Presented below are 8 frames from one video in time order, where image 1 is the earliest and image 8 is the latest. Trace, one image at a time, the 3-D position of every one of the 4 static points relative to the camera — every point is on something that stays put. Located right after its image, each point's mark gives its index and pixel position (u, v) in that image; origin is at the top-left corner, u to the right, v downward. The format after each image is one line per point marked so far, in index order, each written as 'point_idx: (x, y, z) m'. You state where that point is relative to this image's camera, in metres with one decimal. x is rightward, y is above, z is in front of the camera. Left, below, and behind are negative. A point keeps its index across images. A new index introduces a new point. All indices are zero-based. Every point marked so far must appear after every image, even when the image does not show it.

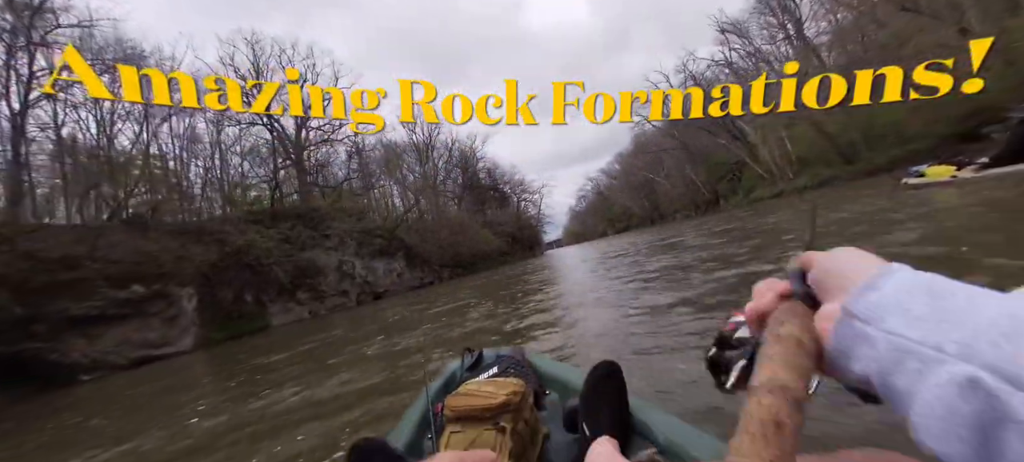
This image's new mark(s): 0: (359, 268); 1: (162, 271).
0: (-6.9, -1.7, +17.7) m
1: (-9.8, -1.1, +11.0) m
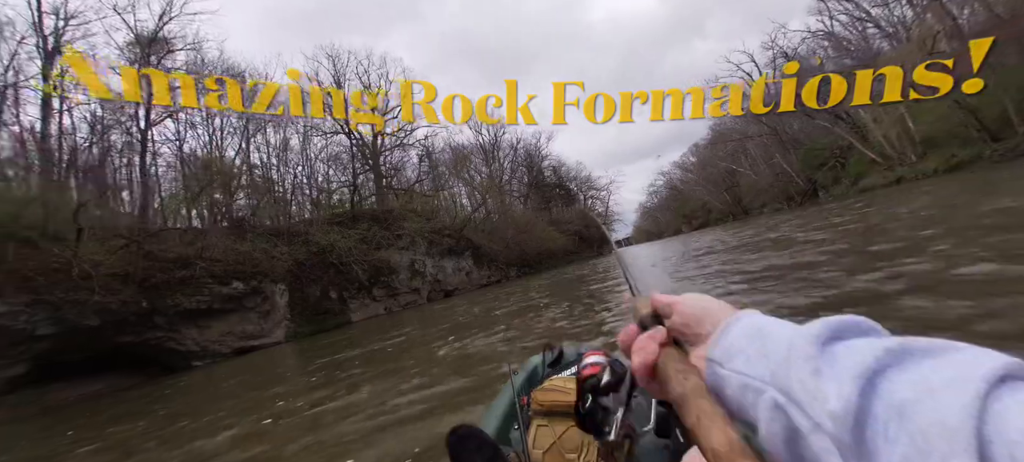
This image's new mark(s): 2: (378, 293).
0: (-3.8, -1.7, +18.2) m
1: (-7.9, -1.2, +12.1) m
2: (-5.4, -2.5, +15.8) m
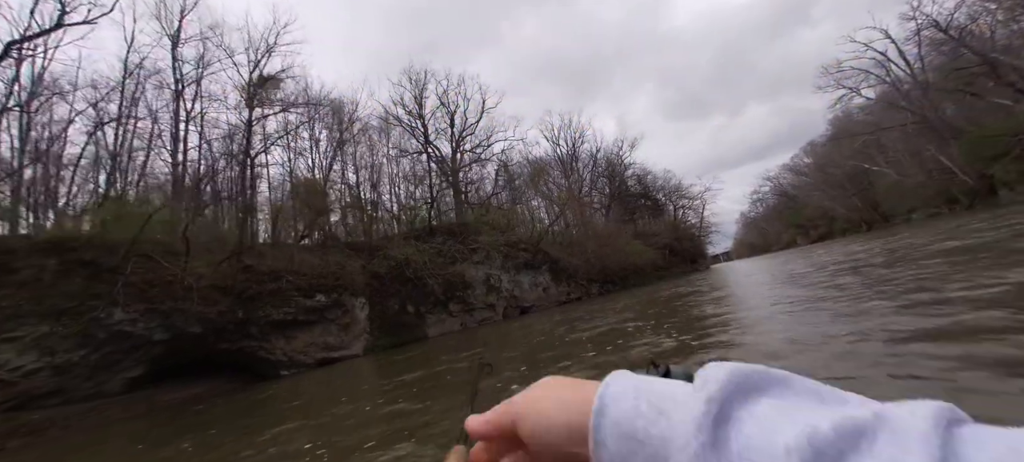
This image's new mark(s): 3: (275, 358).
0: (-0.3, -2.3, +17.7) m
1: (-5.5, -1.6, +12.6) m
2: (-2.3, -3.1, +15.6) m
3: (-6.4, -3.5, +10.7) m
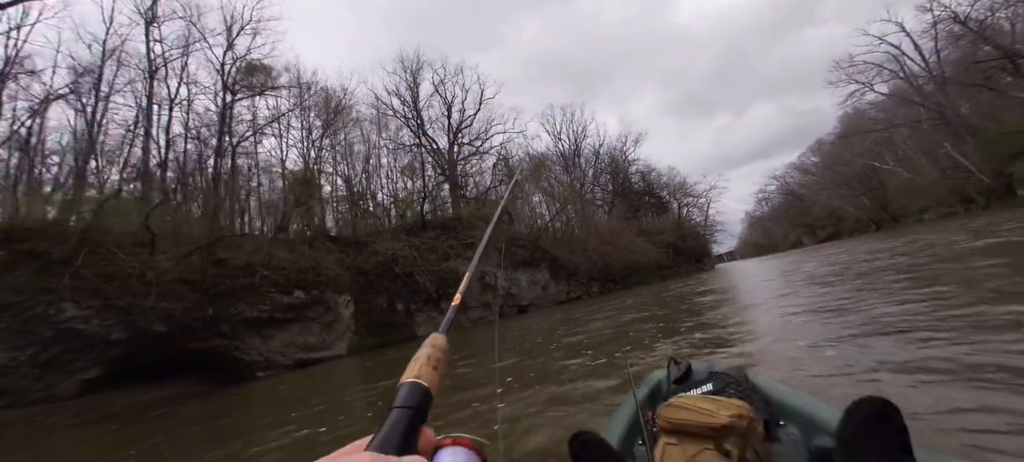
0: (-0.4, -2.1, +16.9) m
1: (-5.7, -1.4, +11.8) m
2: (-2.5, -2.8, +14.8) m
3: (-6.6, -3.2, +10.0) m
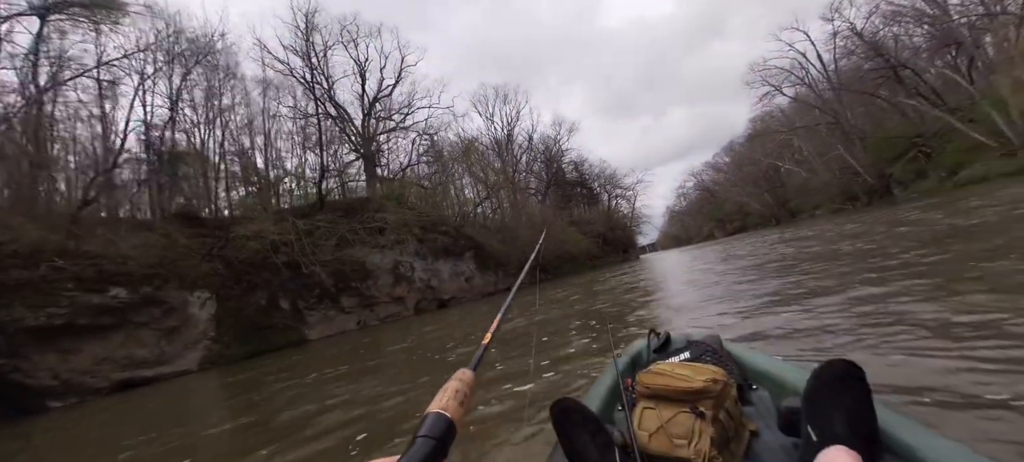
0: (-3.4, -1.5, +14.8) m
1: (-7.8, -0.8, +8.9) m
2: (-5.1, -2.3, +12.4) m
3: (-8.4, -2.7, +7.0) m
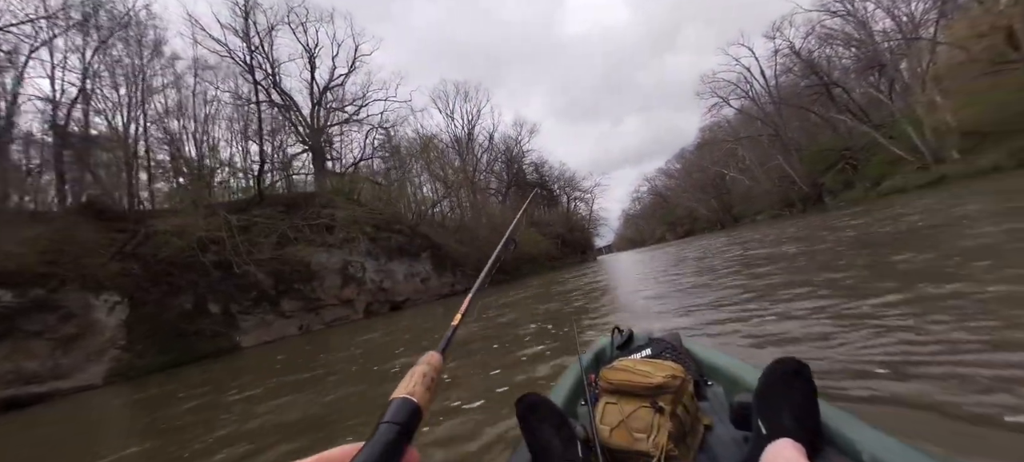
0: (-4.9, -1.4, +13.9) m
1: (-8.7, -0.7, +7.7) m
2: (-6.4, -2.2, +11.4) m
3: (-9.1, -2.6, +5.7) m
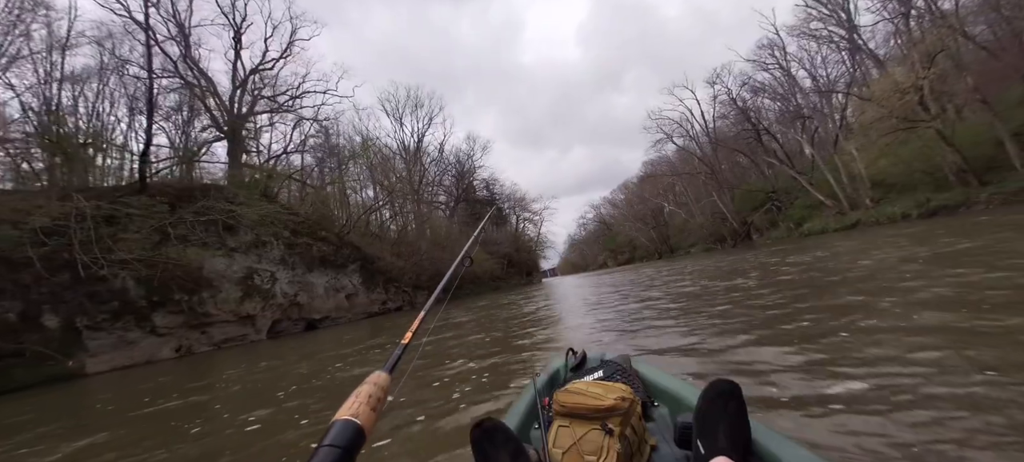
0: (-6.8, -1.5, +11.9) m
1: (-9.6, -0.3, +5.2) m
2: (-8.0, -2.1, +9.2) m
3: (-9.9, -2.0, +3.1) m
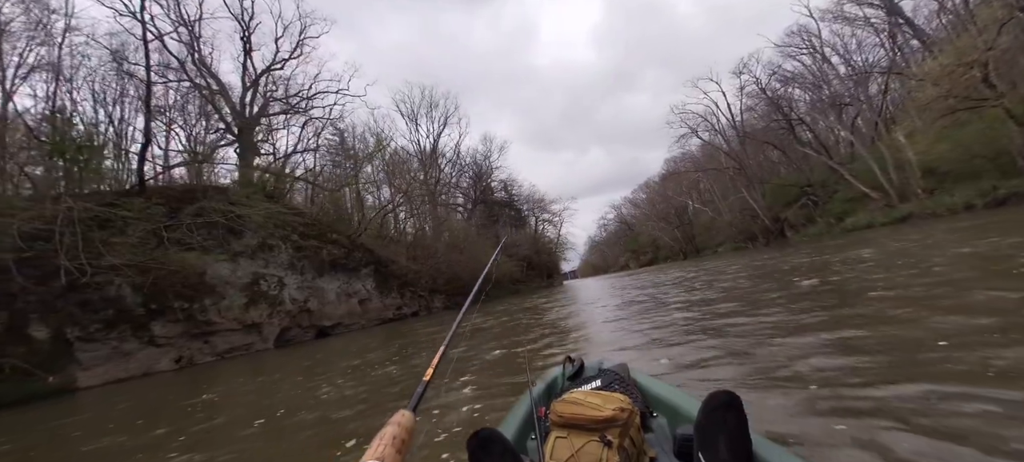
0: (-6.2, -1.6, +11.3) m
1: (-9.3, -0.4, +4.8) m
2: (-7.5, -2.2, +8.7) m
3: (-9.7, -2.1, +2.7) m
